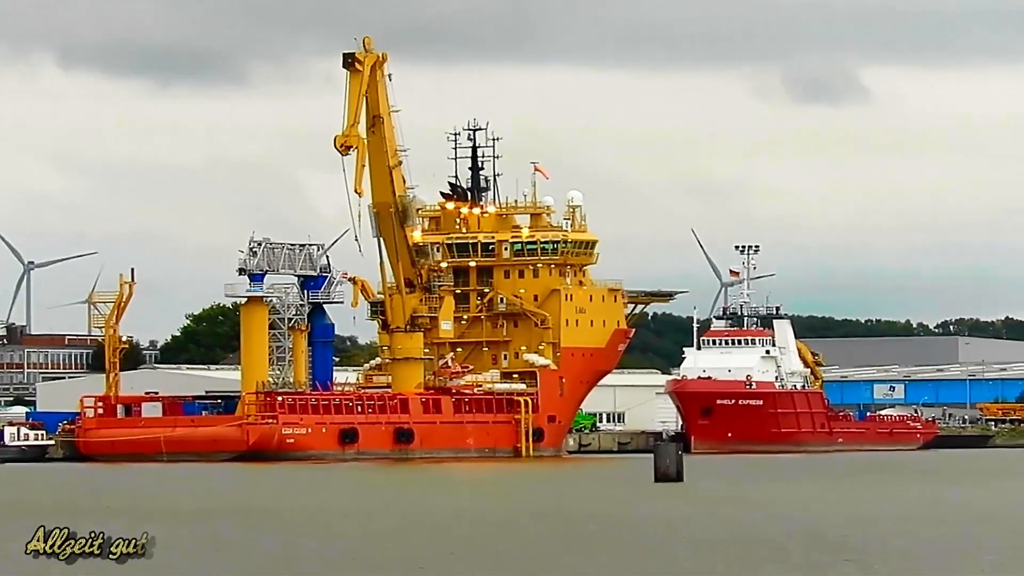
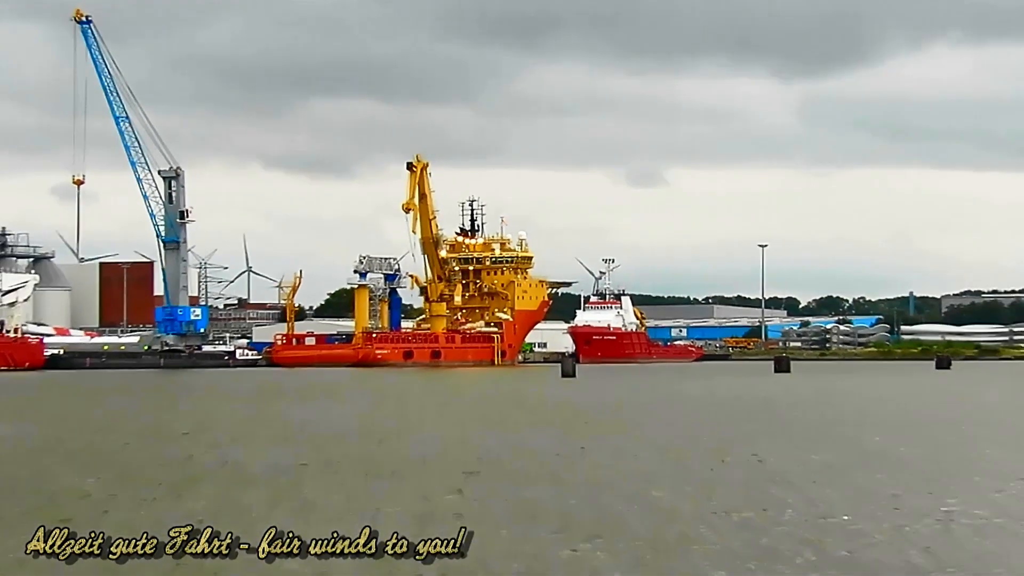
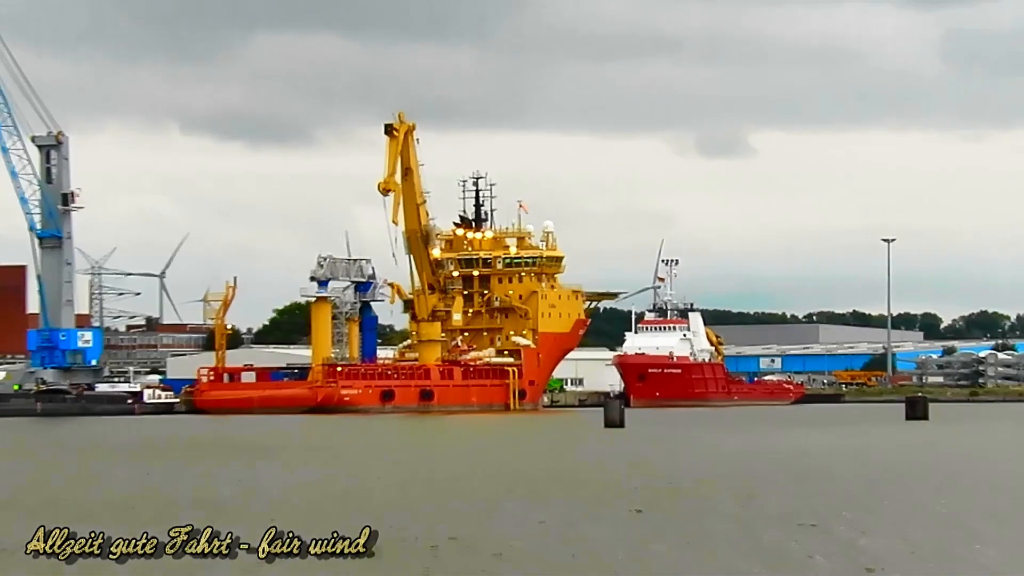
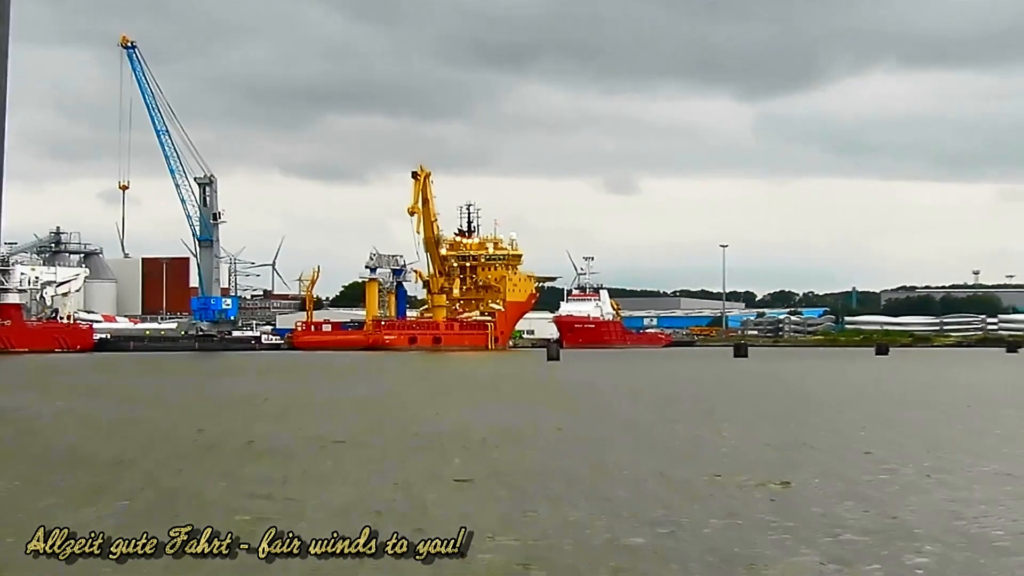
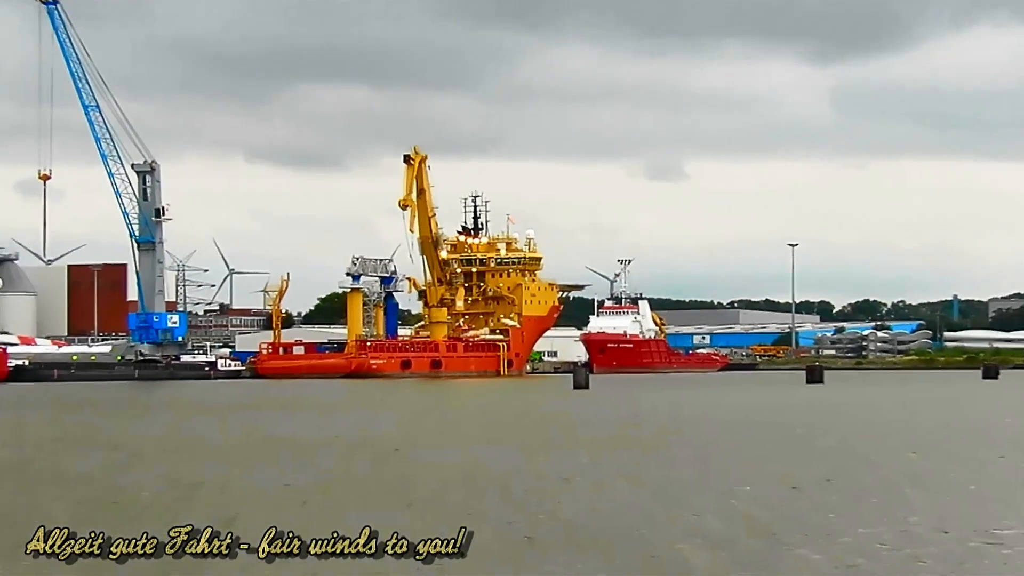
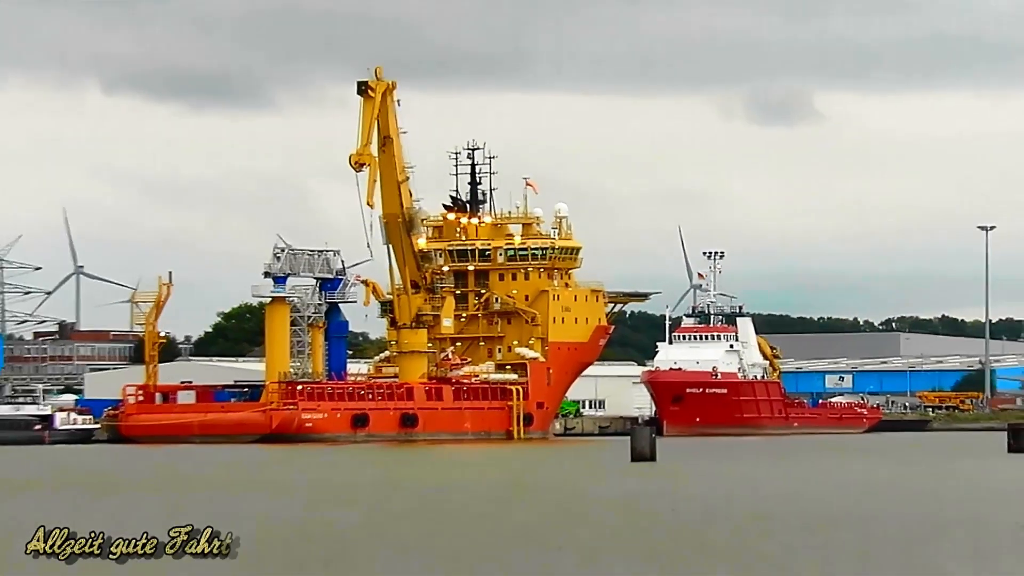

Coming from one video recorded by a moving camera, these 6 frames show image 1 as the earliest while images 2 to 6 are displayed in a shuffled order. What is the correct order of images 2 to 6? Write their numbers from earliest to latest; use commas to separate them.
6, 3, 5, 2, 4
